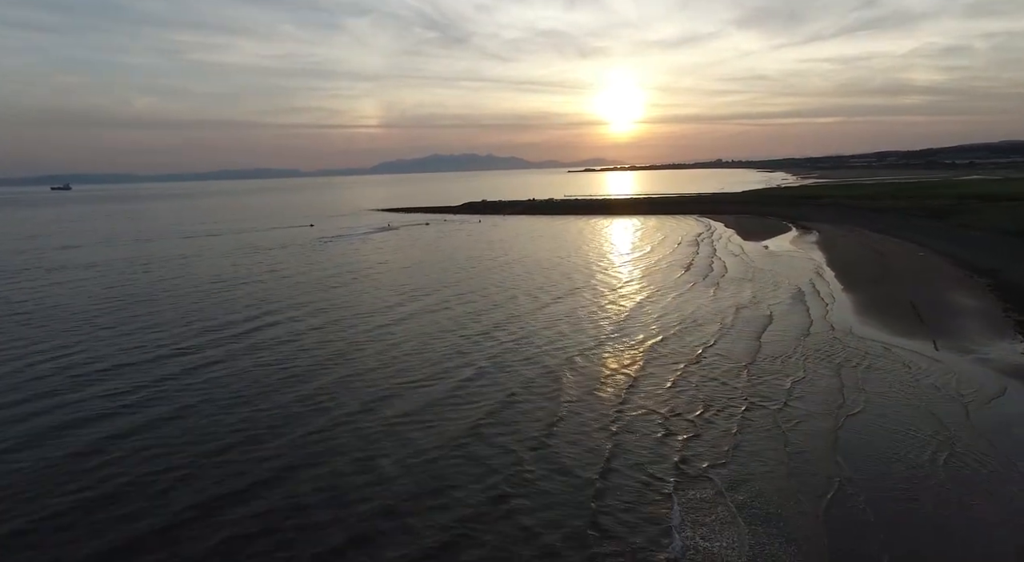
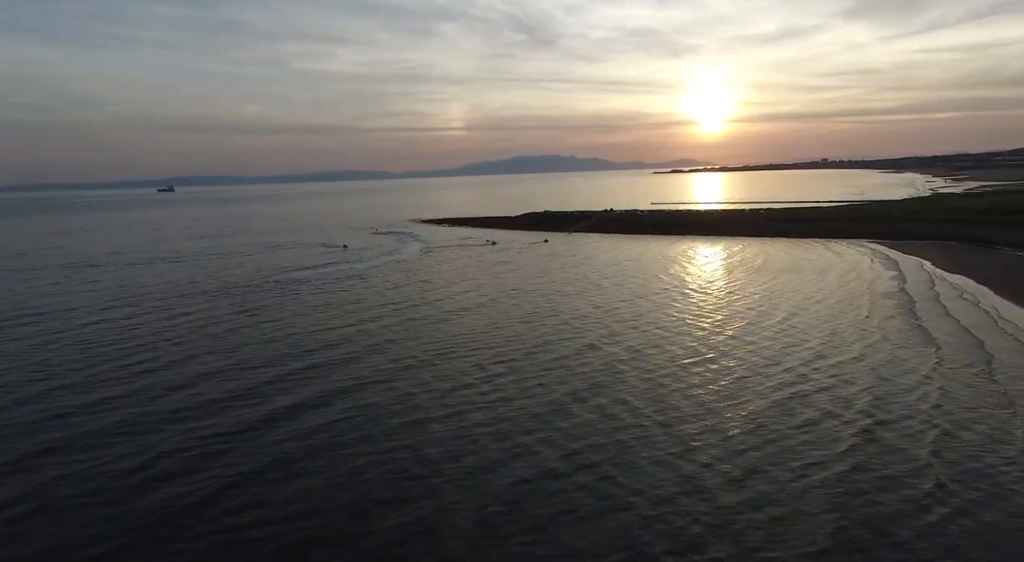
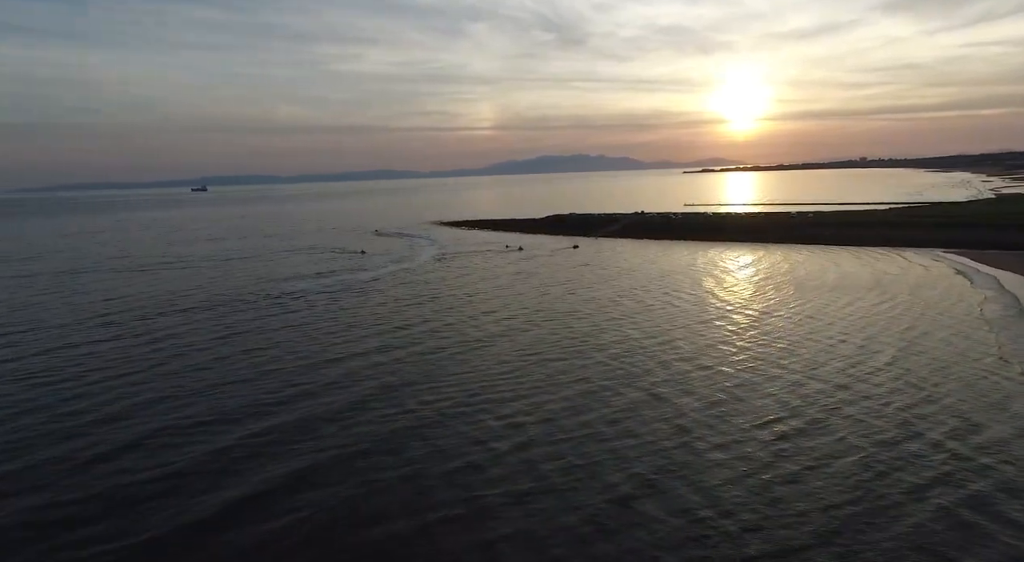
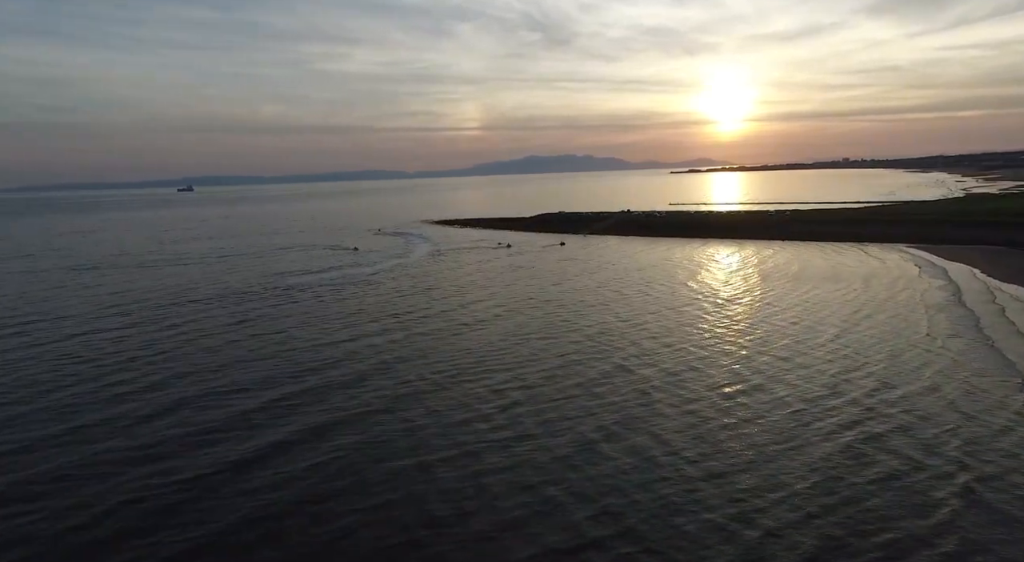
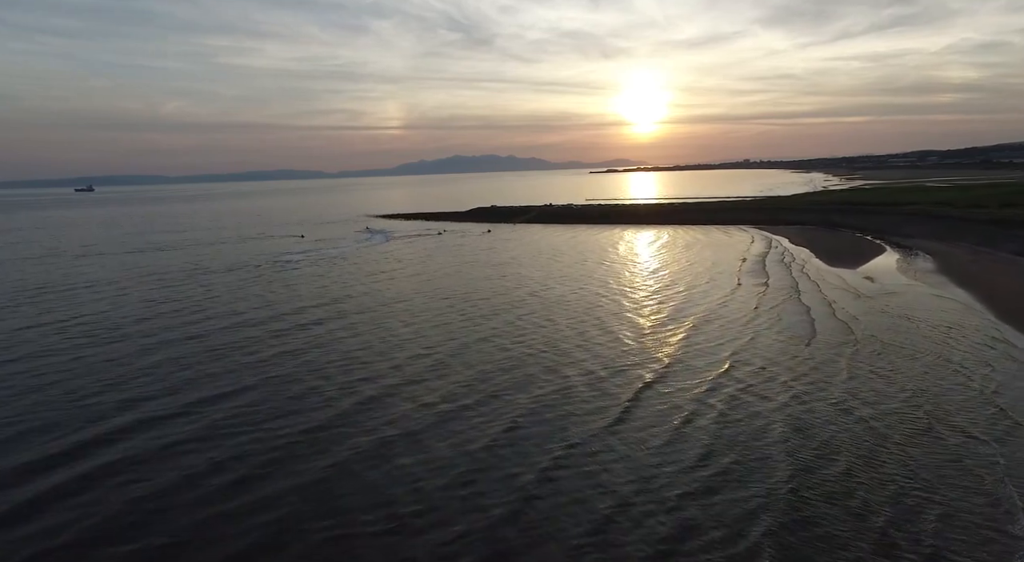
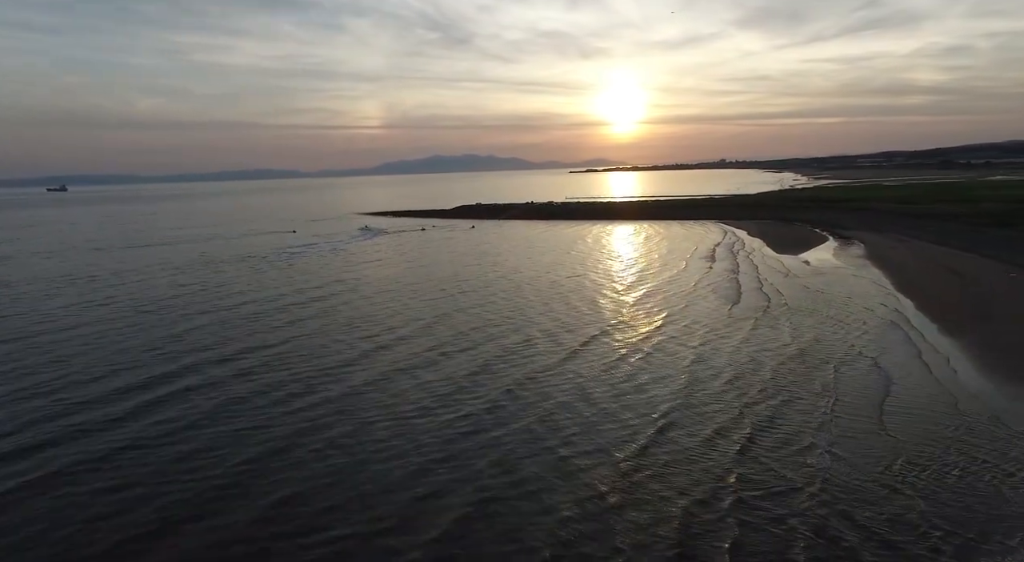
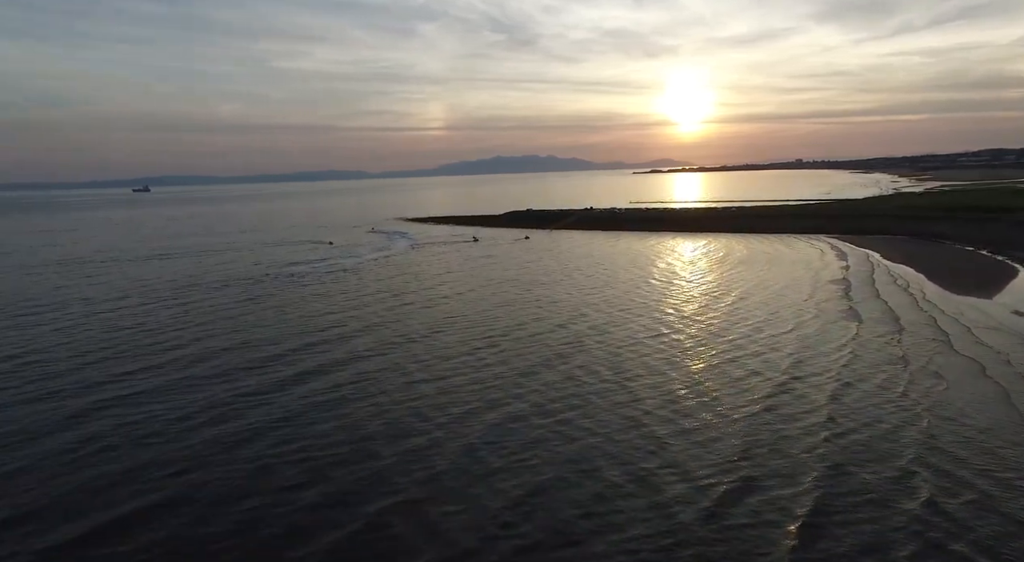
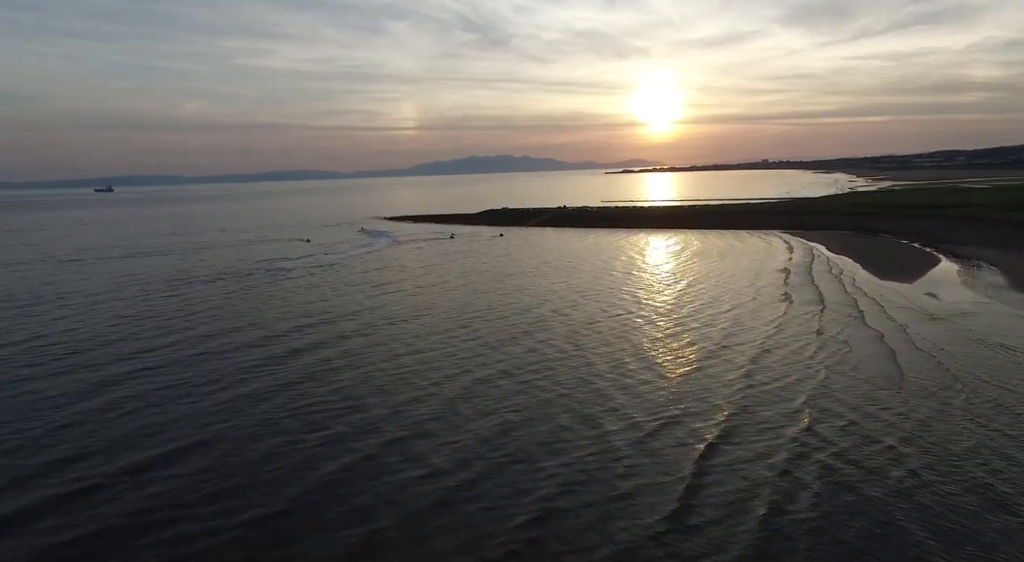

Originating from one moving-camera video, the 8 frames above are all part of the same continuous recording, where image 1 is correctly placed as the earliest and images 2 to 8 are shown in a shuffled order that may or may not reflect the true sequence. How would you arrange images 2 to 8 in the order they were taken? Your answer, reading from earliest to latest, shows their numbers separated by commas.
6, 5, 8, 7, 2, 4, 3
